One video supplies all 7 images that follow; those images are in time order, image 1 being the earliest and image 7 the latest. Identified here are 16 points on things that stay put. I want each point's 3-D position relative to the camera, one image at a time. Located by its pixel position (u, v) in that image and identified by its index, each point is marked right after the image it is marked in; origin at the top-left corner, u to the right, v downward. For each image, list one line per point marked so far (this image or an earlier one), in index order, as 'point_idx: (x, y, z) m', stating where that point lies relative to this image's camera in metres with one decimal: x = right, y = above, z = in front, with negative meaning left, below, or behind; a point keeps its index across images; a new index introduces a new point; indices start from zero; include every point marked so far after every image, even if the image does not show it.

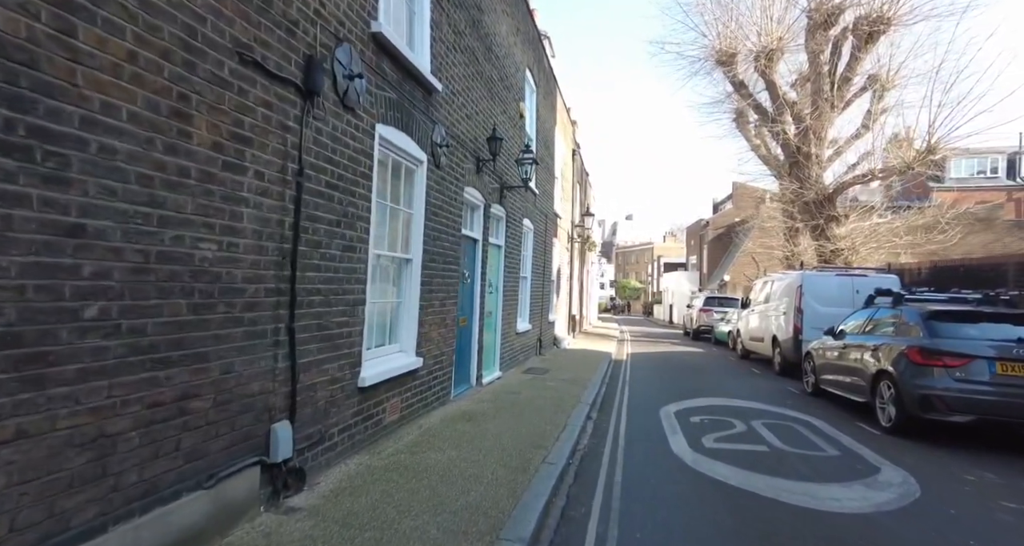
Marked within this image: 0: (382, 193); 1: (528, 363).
0: (-1.3, +0.8, +5.0) m
1: (+0.4, -2.1, +11.7) m
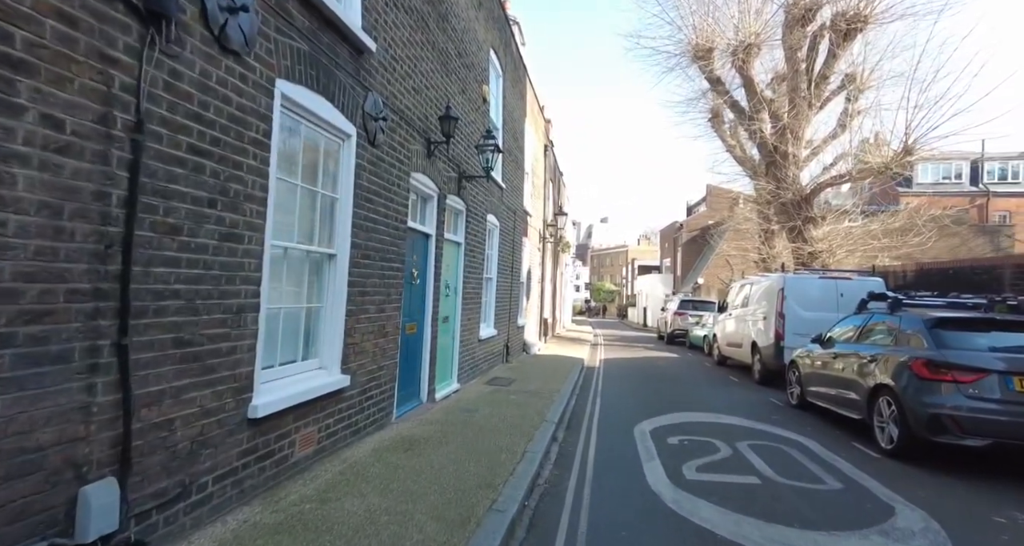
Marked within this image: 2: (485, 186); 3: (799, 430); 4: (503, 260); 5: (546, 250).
0: (-1.8, +0.8, +4.0) m
1: (-0.4, -2.1, +10.7) m
2: (-0.5, +1.7, +9.7) m
3: (+4.0, -2.2, +6.9) m
4: (-0.2, +0.3, +12.2) m
5: (+1.3, +0.9, +19.2) m
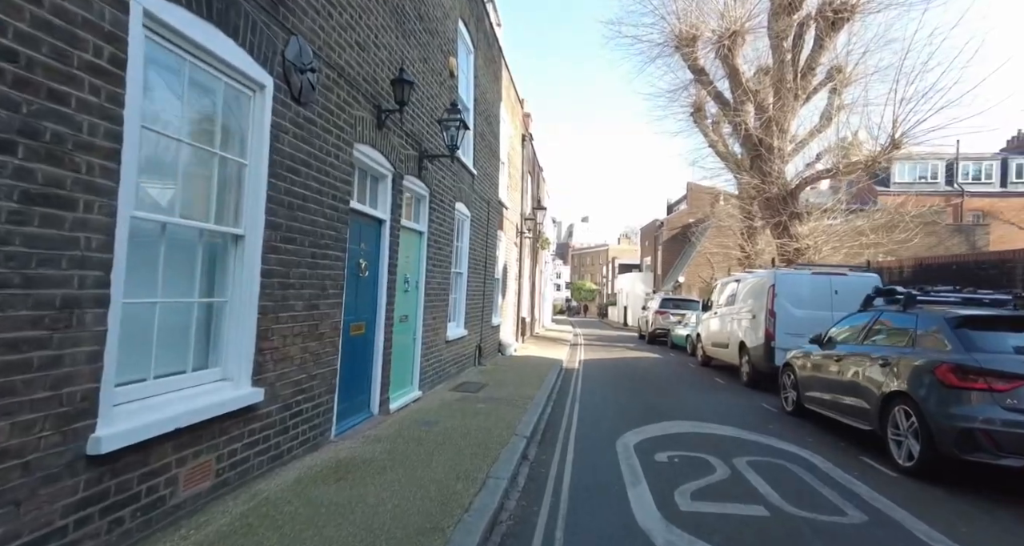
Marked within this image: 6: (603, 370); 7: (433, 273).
0: (-2.1, +0.9, +3.0) m
1: (-1.0, -2.0, +9.8) m
2: (-1.0, +1.8, +8.7) m
3: (+3.5, -2.1, +6.2) m
4: (-0.8, +0.4, +11.3) m
5: (+0.4, +1.0, +18.4) m
6: (+2.7, -2.9, +14.9) m
7: (-1.3, 0.0, +8.1) m
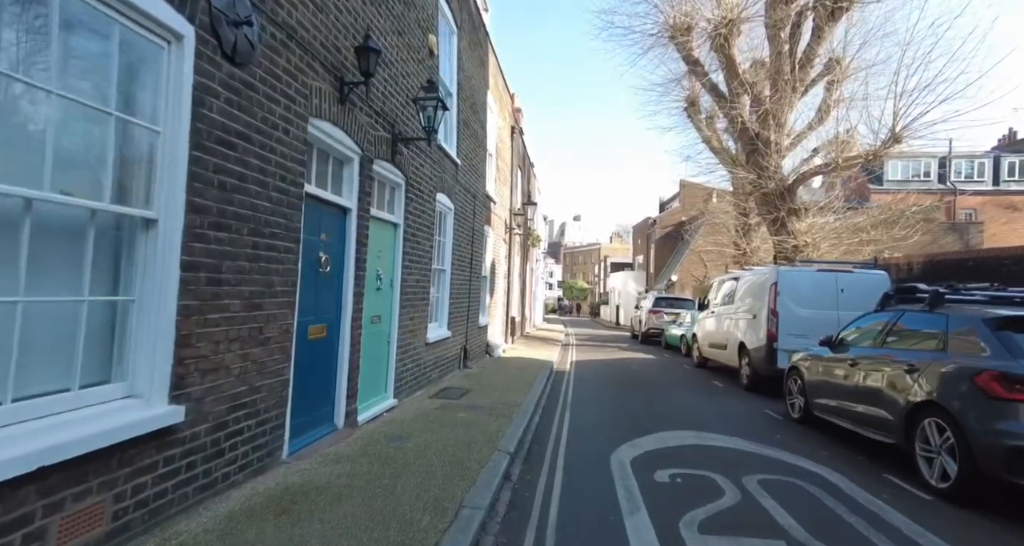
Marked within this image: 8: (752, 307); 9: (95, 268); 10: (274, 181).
0: (-2.2, +0.9, +2.3) m
1: (-1.2, -2.0, +9.1) m
2: (-1.3, +1.8, +8.0) m
3: (+3.3, -2.0, +5.6) m
4: (-1.1, +0.4, +10.6) m
5: (0.0, +1.1, +17.7) m
6: (+2.4, -2.8, +14.3) m
7: (-1.5, 0.0, +7.5) m
8: (+5.3, -0.8, +11.3) m
9: (-2.3, 0.0, +2.7) m
10: (-1.9, +0.7, +4.0) m
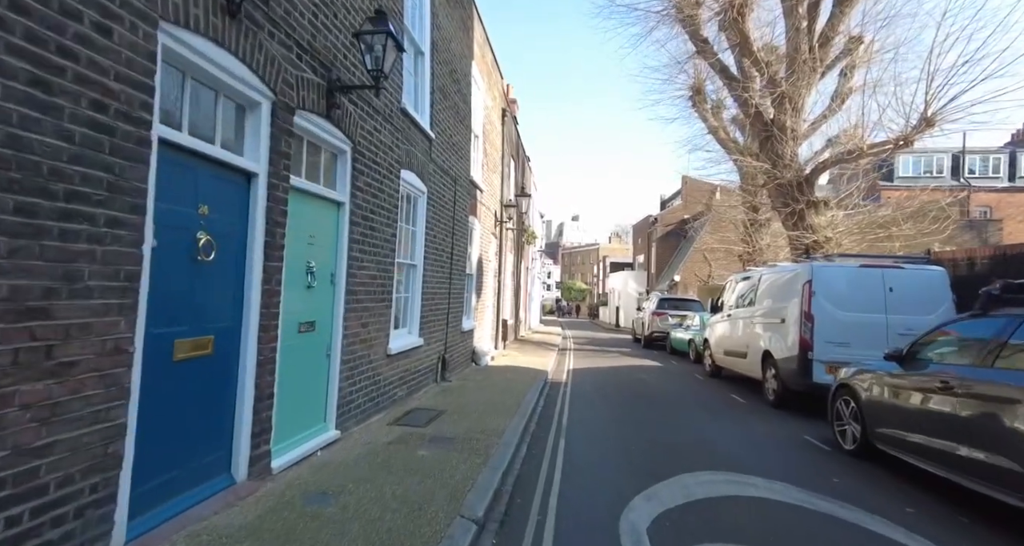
0: (-2.4, +1.0, +0.7) m
1: (-1.5, -1.9, +7.5) m
2: (-1.5, +1.9, +6.5) m
3: (+3.1, -2.0, +4.0) m
4: (-1.3, +0.5, +9.0) m
5: (-0.2, +1.1, +16.1) m
6: (+2.1, -2.7, +12.7) m
7: (-1.8, +0.1, +5.9) m
8: (+5.1, -0.7, +9.7) m
9: (-2.5, +0.1, +1.2) m
10: (-2.1, +0.8, +2.5) m
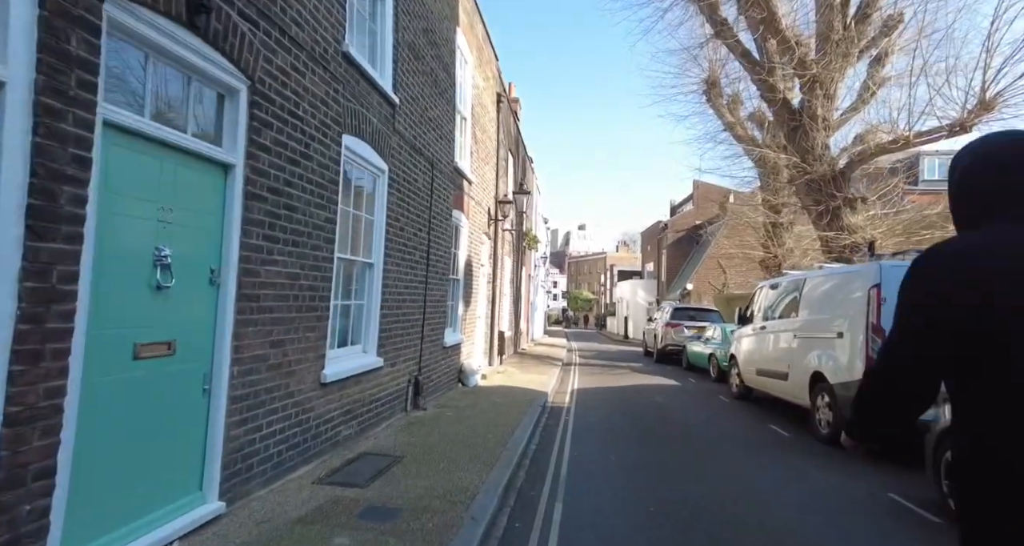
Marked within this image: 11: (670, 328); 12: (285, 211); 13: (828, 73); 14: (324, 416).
0: (-2.7, +1.2, -1.0) m
1: (-1.7, -1.9, +5.7) m
2: (-1.7, +1.9, +4.8) m
3: (+2.9, -1.9, +2.2) m
4: (-1.5, +0.5, +7.3) m
5: (-0.3, +1.0, +14.4) m
6: (+2.0, -2.8, +10.8) m
7: (-2.0, +0.1, +4.1) m
8: (+4.9, -0.7, +7.9) m
9: (-2.8, +0.2, -0.6) m
10: (-2.4, +0.9, +0.7) m
11: (+5.7, -2.0, +18.3) m
12: (-1.9, +0.5, +4.3) m
13: (+8.8, +5.6, +14.0) m
14: (-1.9, -1.4, +5.1) m
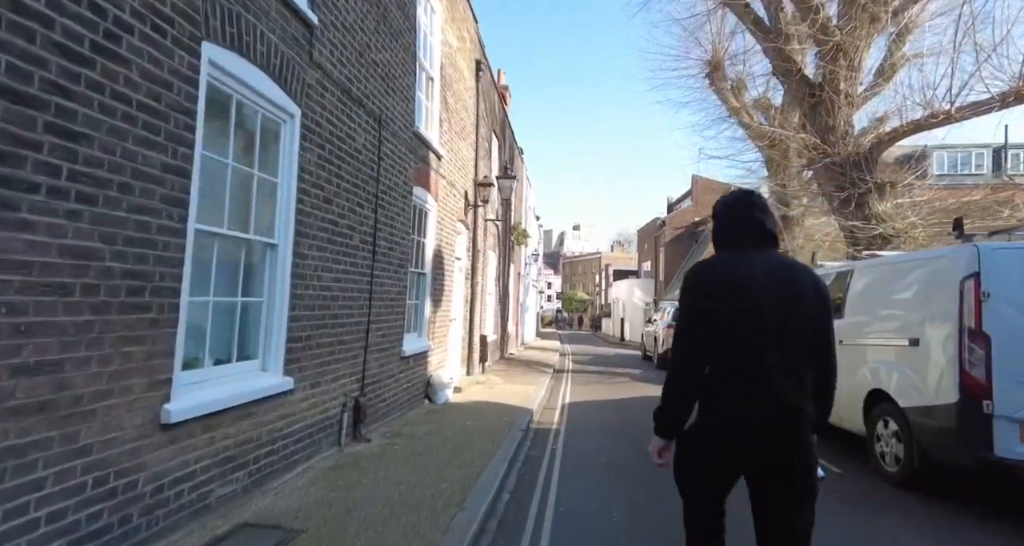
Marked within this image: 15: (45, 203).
0: (-3.0, +1.3, -2.8) m
1: (-2.0, -1.8, +3.9) m
2: (-2.1, +2.1, +2.9) m
3: (+2.6, -1.7, +0.4) m
4: (-1.9, +0.6, +5.5) m
5: (-0.8, +1.1, +12.6) m
6: (+1.6, -2.7, +9.1) m
7: (-2.3, +0.3, +2.3) m
8: (+4.5, -0.6, +6.1) m
9: (-3.1, +0.4, -2.4) m
10: (-2.7, +1.1, -1.1) m
11: (+5.3, -1.9, +16.6) m
12: (-2.3, +0.7, +2.4) m
13: (+8.4, +5.7, +12.3) m
14: (-2.2, -1.3, +3.3) m
15: (-2.3, +0.4, +2.5) m
